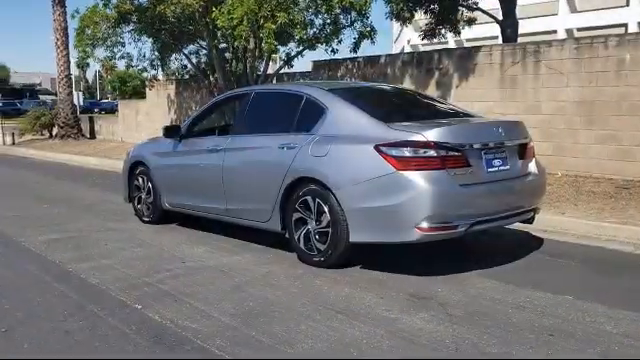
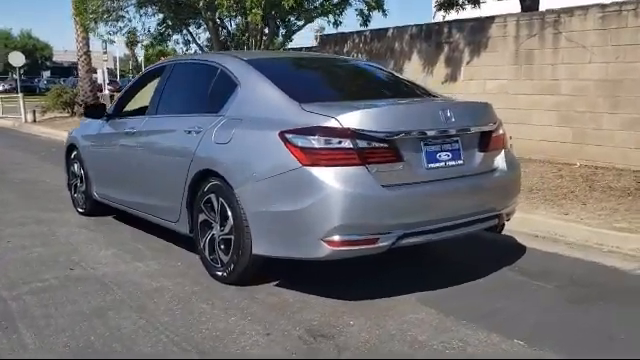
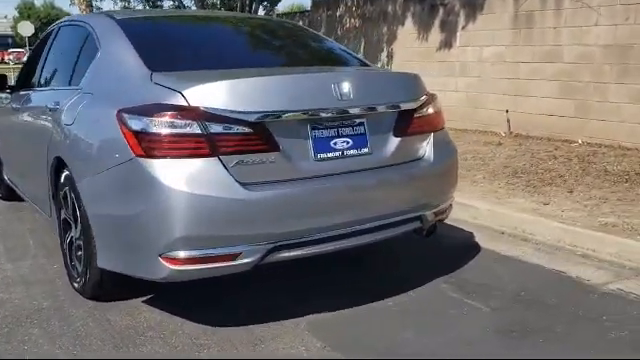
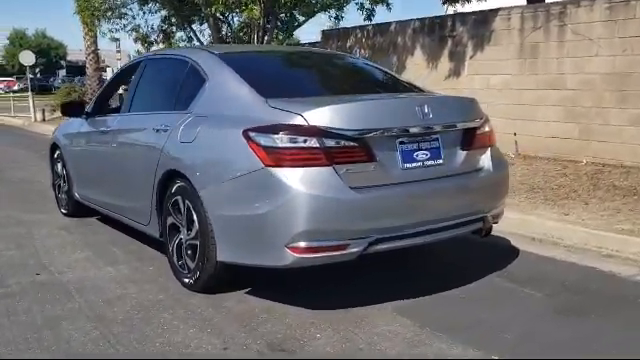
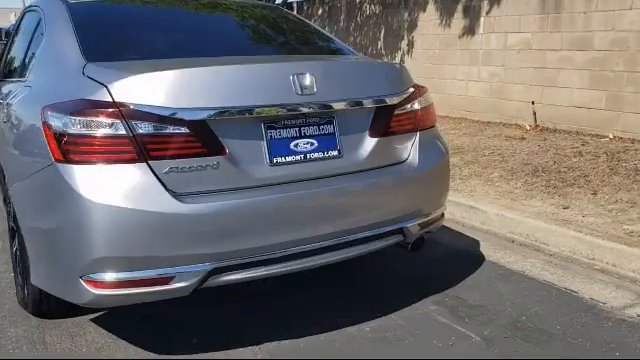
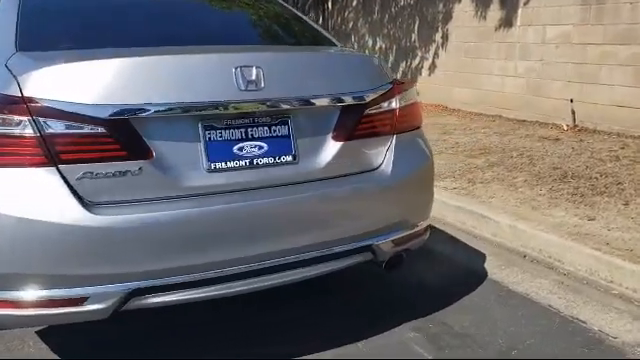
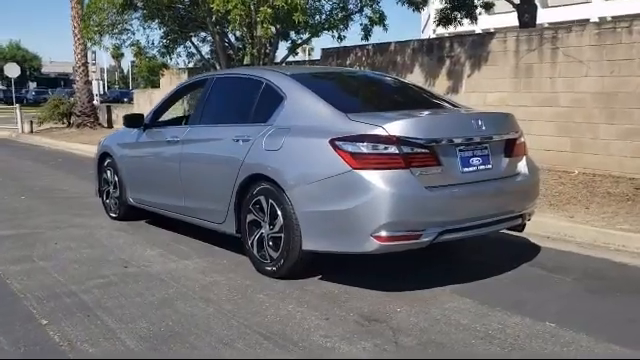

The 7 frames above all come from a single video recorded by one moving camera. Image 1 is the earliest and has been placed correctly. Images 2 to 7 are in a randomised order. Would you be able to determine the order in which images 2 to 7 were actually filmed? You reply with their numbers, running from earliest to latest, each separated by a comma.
7, 2, 4, 3, 5, 6
